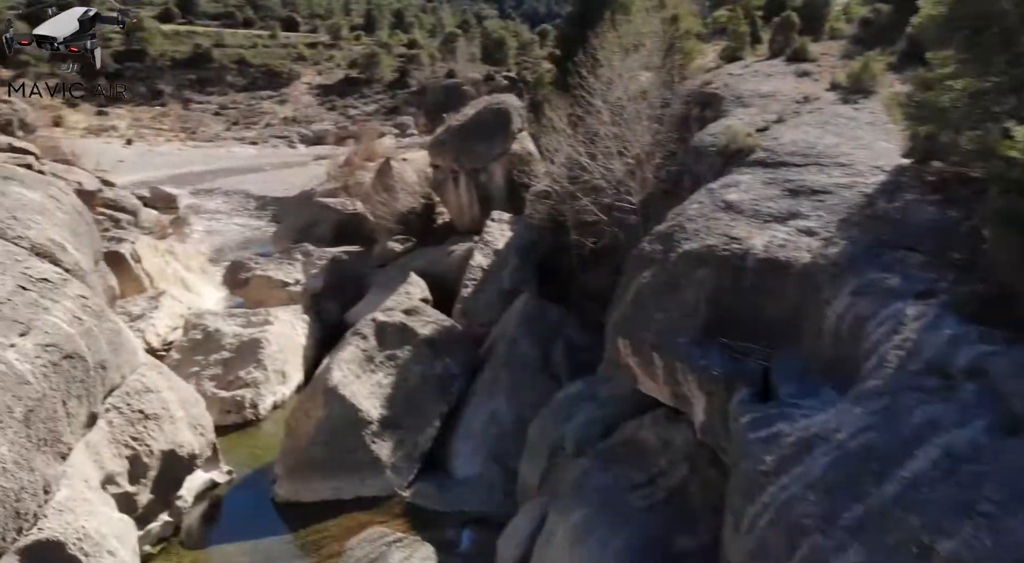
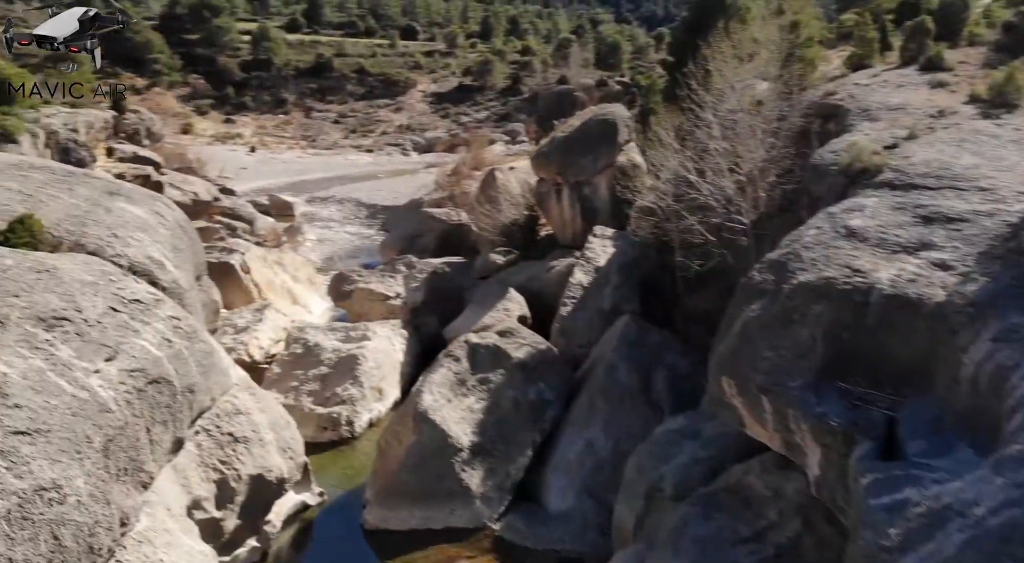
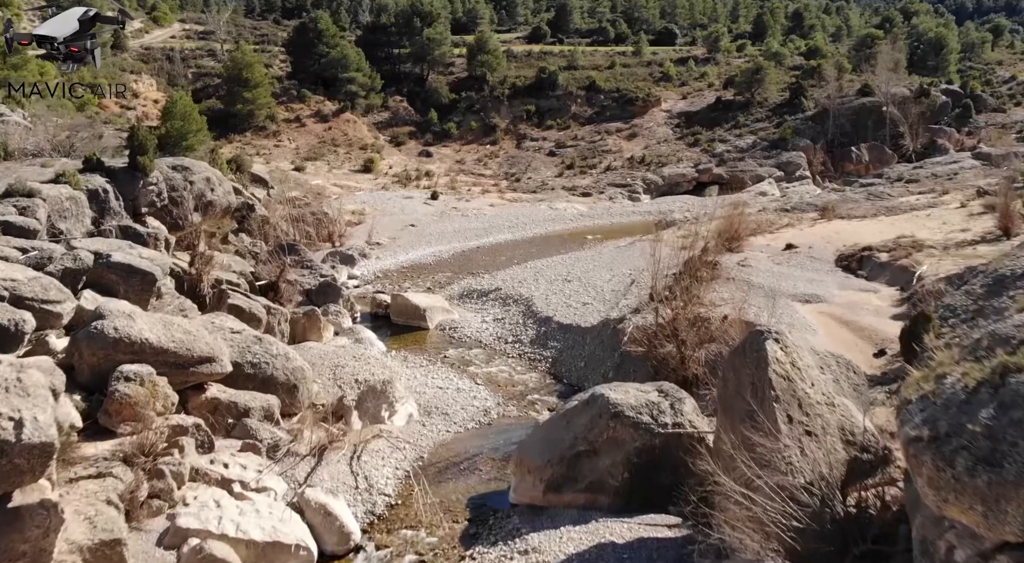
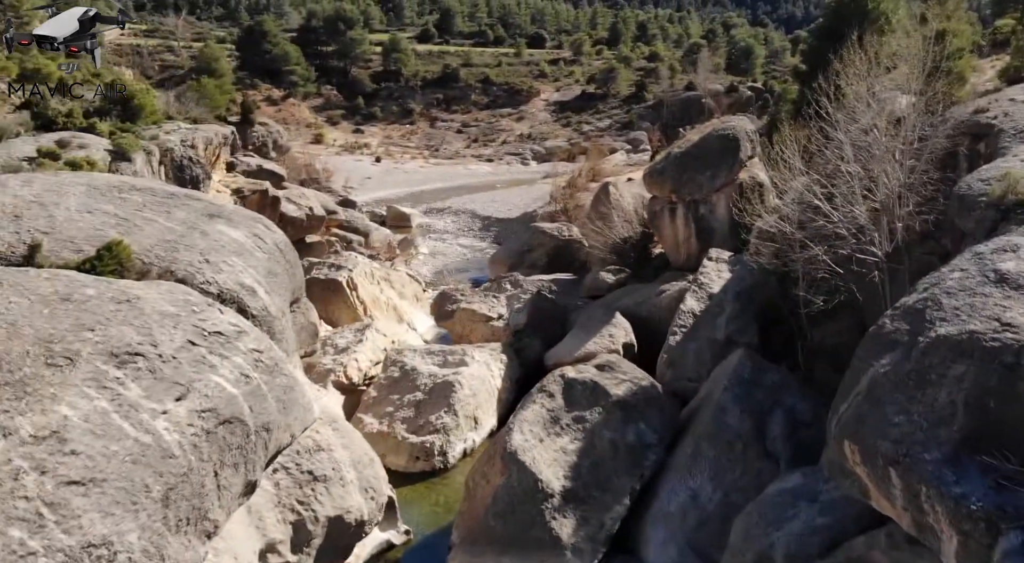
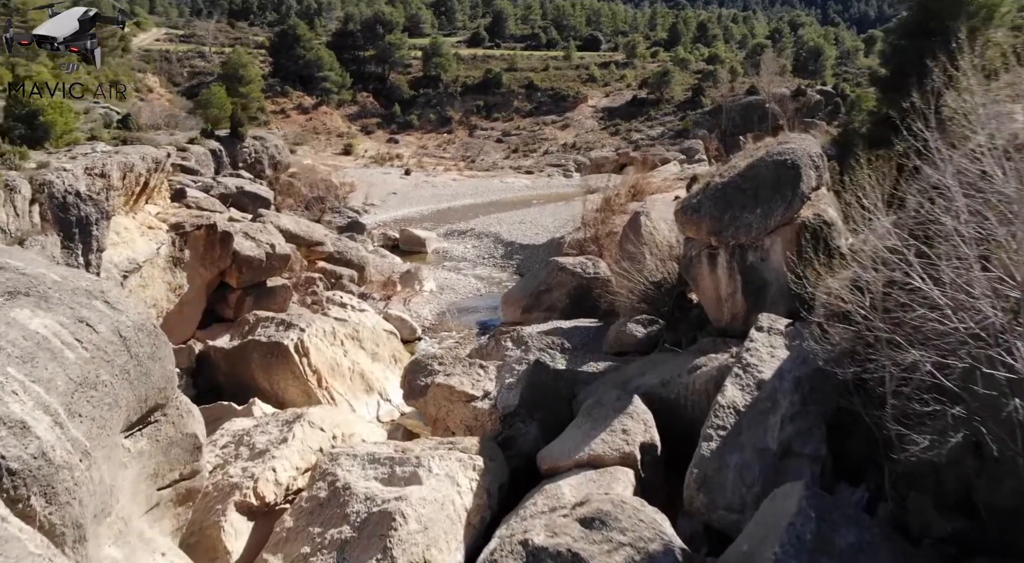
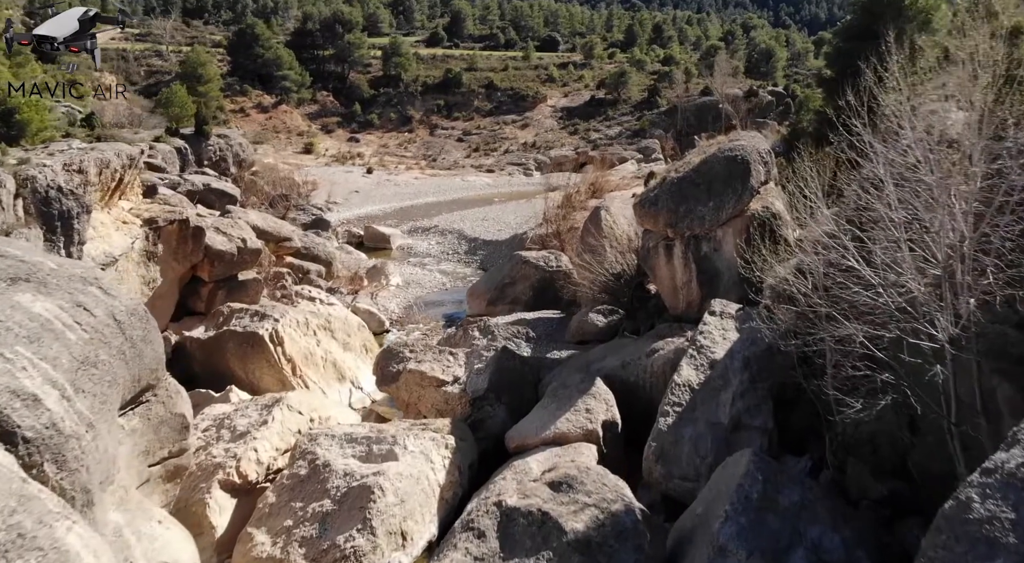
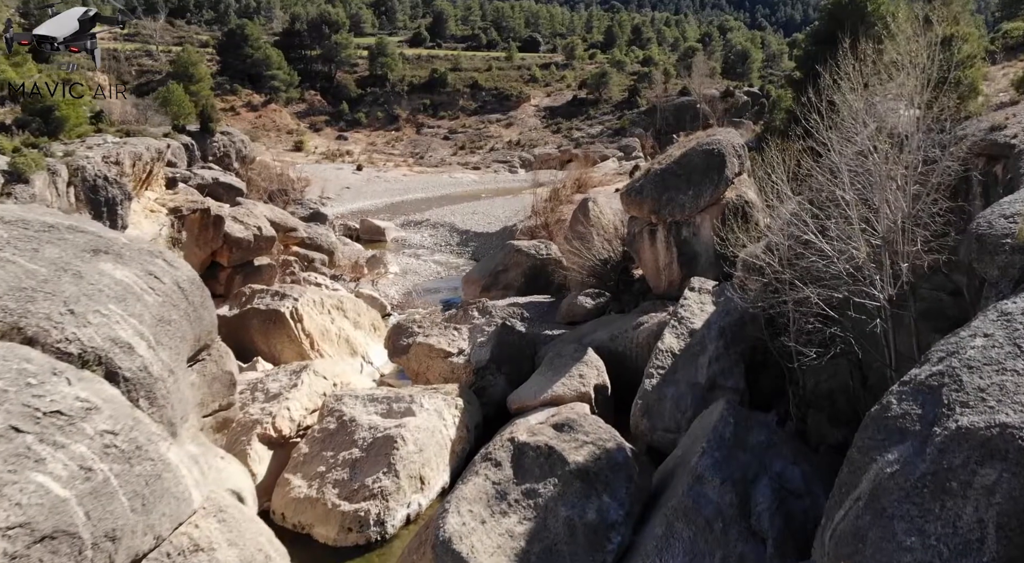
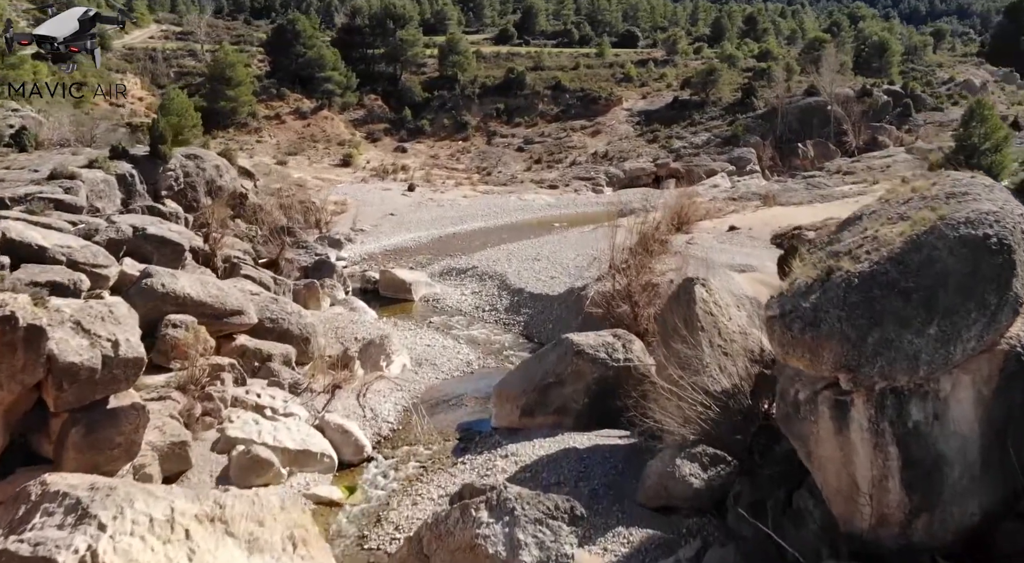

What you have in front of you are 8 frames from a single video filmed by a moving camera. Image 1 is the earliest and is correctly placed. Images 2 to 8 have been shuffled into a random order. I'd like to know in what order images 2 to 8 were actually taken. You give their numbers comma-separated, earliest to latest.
2, 4, 7, 6, 5, 8, 3
